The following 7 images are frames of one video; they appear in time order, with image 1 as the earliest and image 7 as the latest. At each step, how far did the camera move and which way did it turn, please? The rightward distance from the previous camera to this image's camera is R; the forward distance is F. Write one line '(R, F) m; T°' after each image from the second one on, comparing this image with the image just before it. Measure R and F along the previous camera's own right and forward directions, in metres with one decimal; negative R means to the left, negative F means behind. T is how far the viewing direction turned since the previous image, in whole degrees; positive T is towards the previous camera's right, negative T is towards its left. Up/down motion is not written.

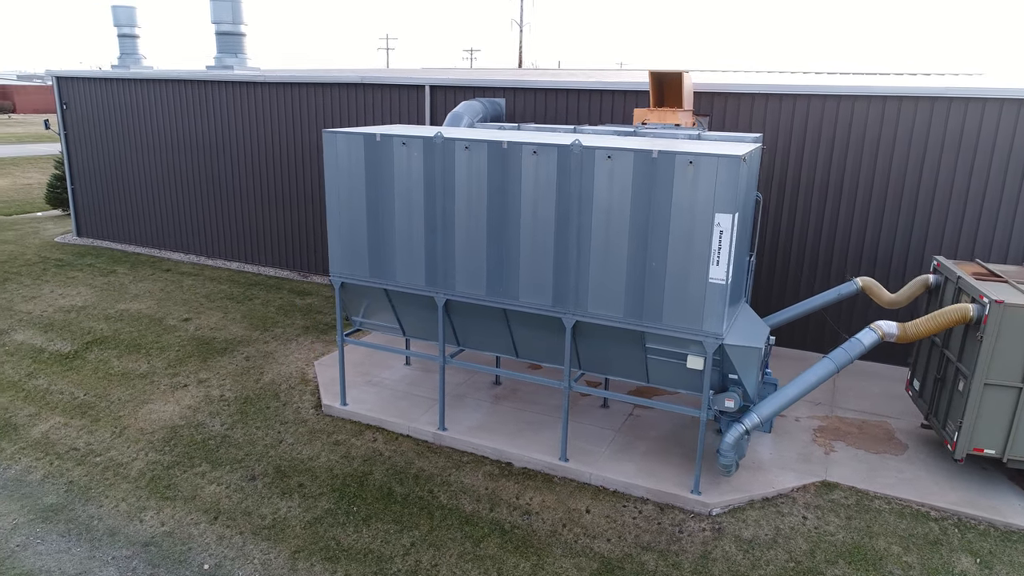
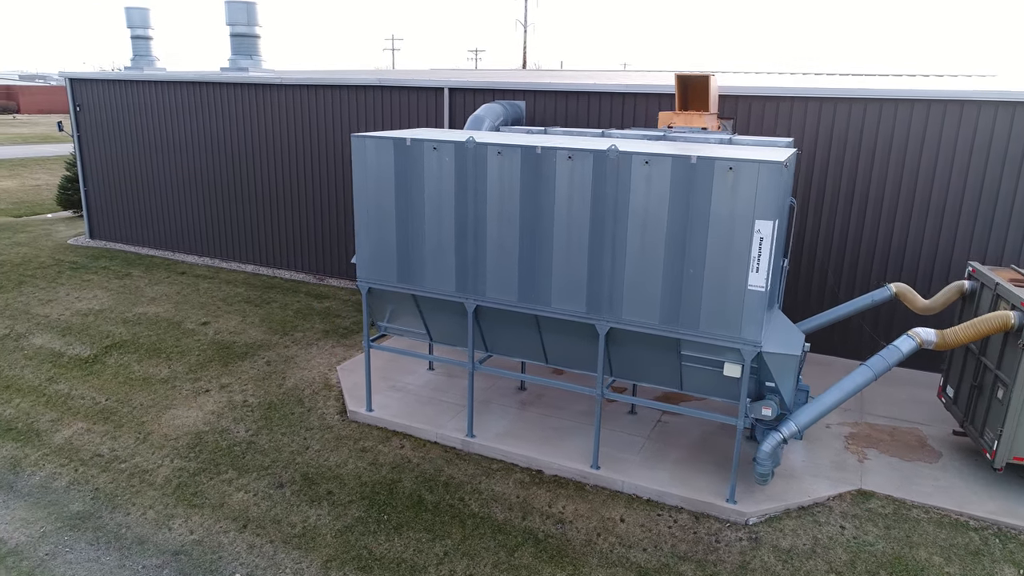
(-0.3, +0.1) m; 0°
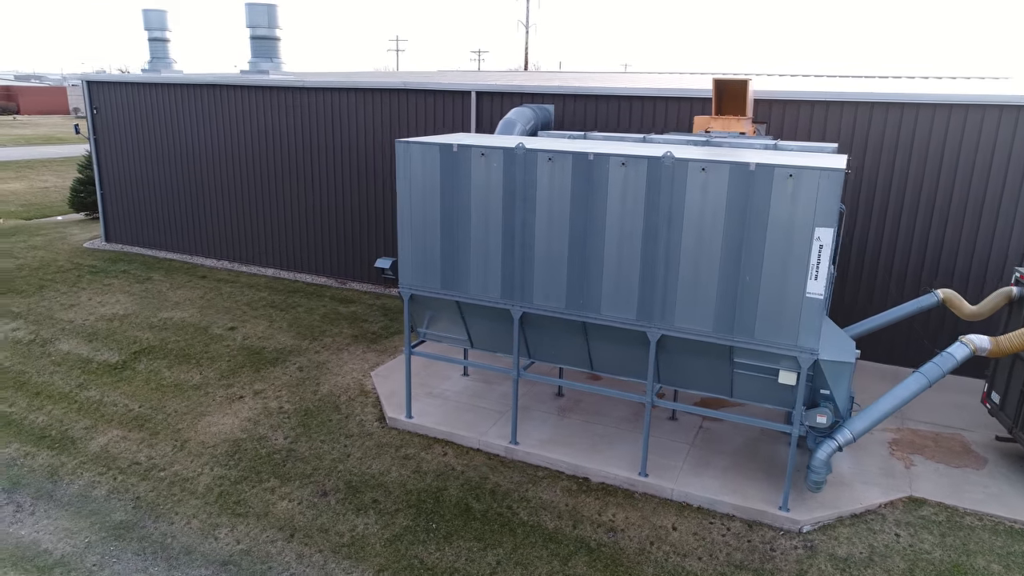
(-0.5, 0.0) m; 0°
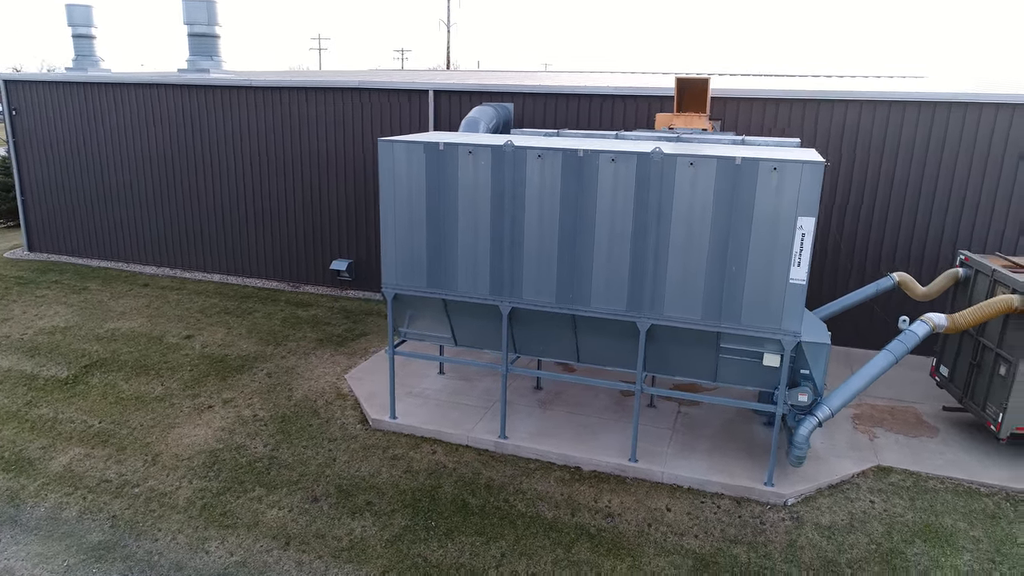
(-0.7, -0.1) m; +6°
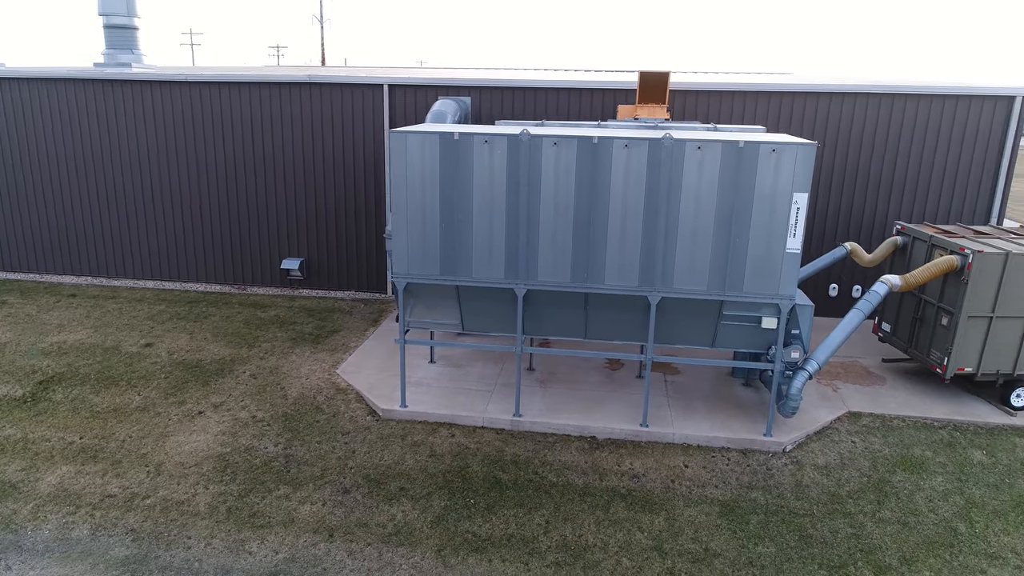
(-1.6, -0.2) m; +10°
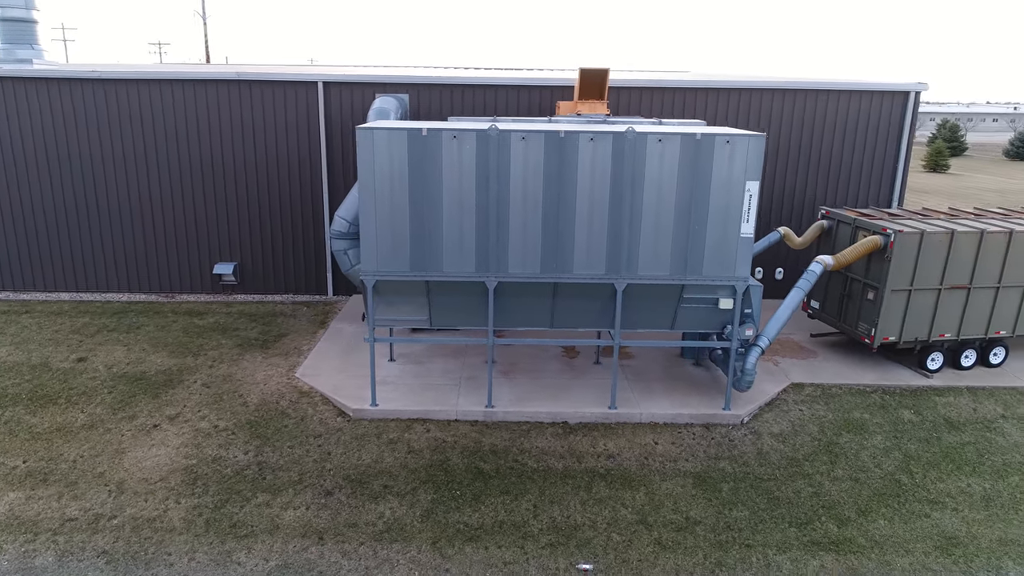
(-0.8, -0.1) m; +8°
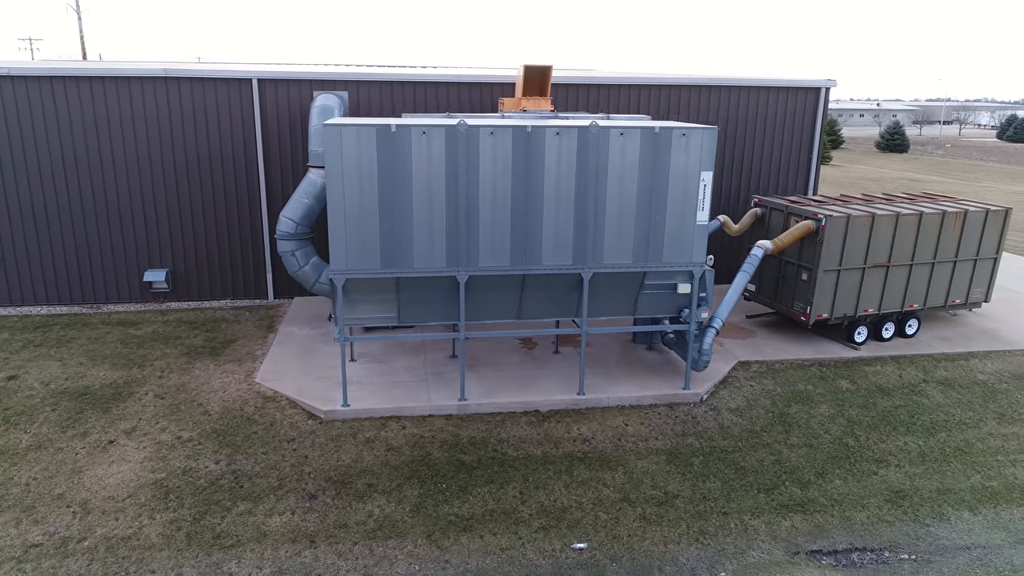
(-0.8, -0.1) m; +8°
